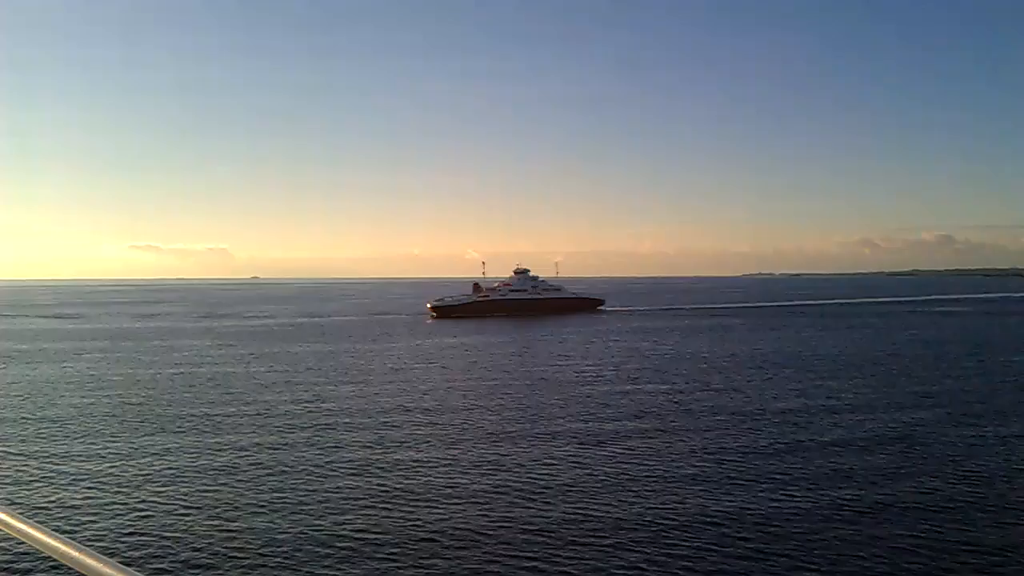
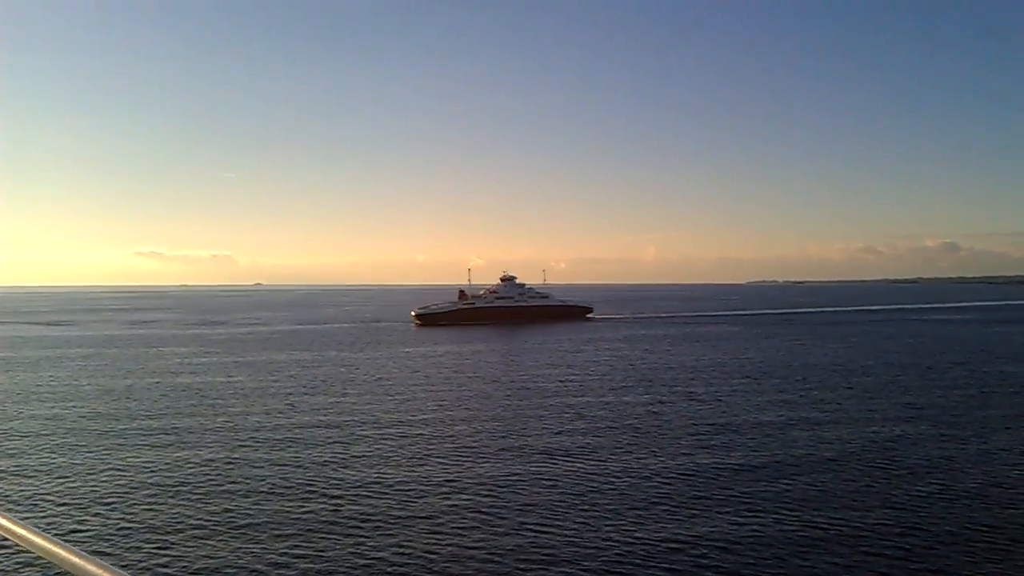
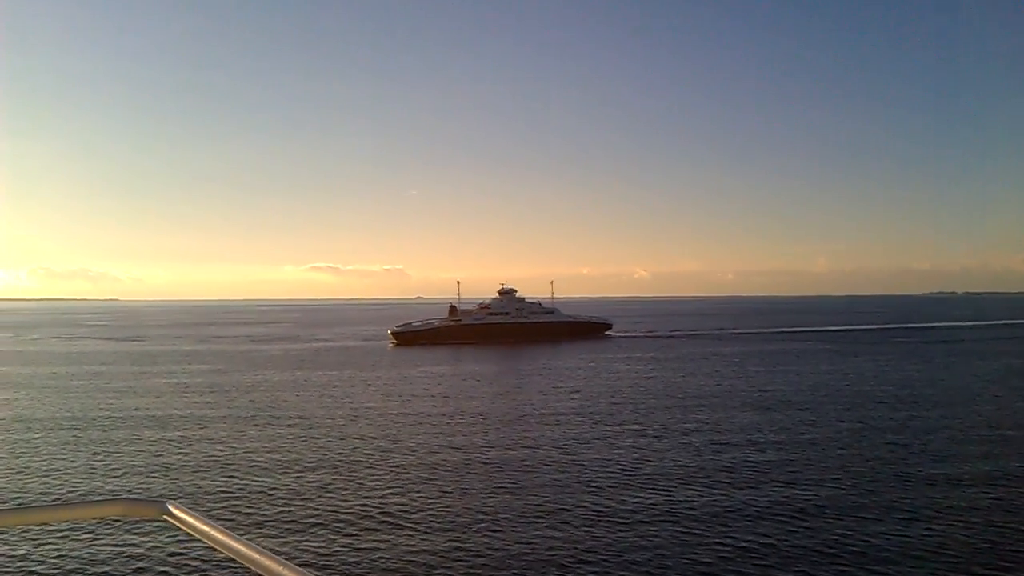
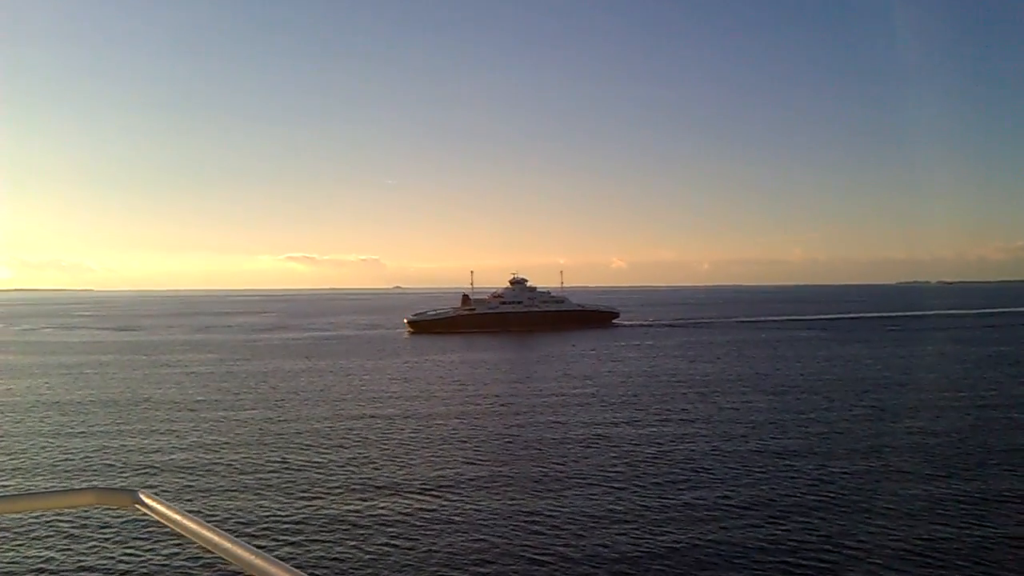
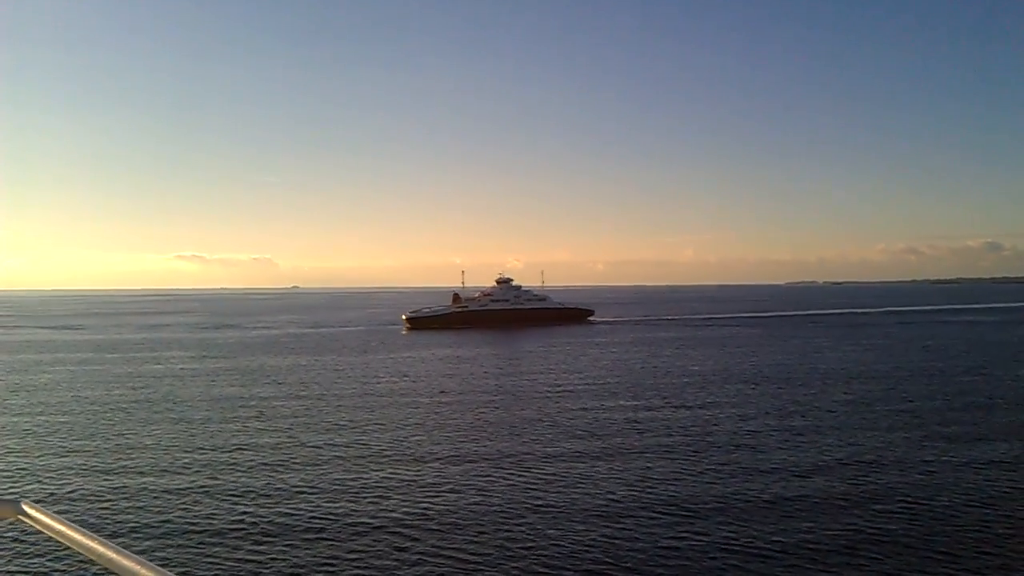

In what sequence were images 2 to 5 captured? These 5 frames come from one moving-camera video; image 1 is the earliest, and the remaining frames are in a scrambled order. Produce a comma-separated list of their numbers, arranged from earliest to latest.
2, 5, 4, 3
